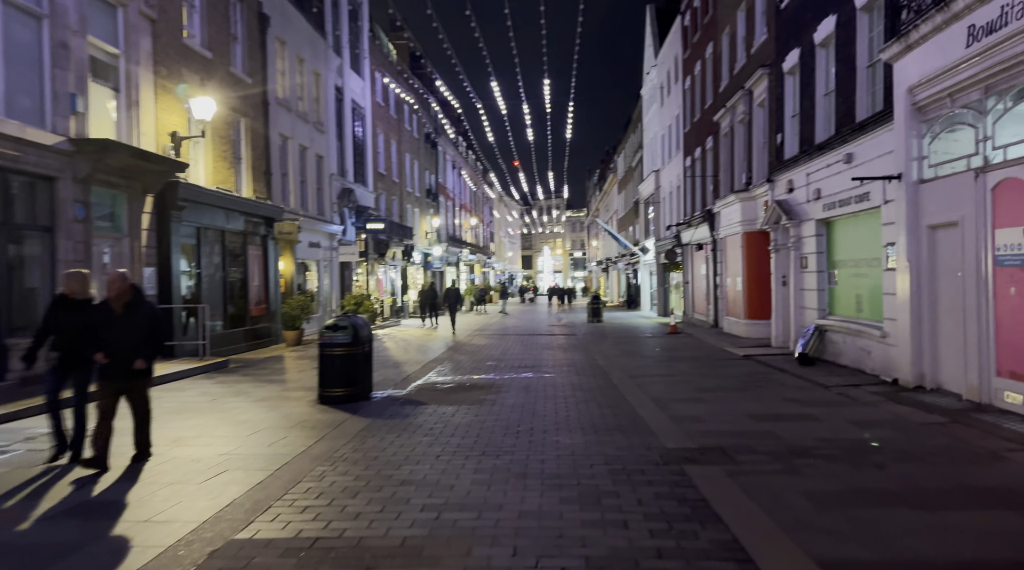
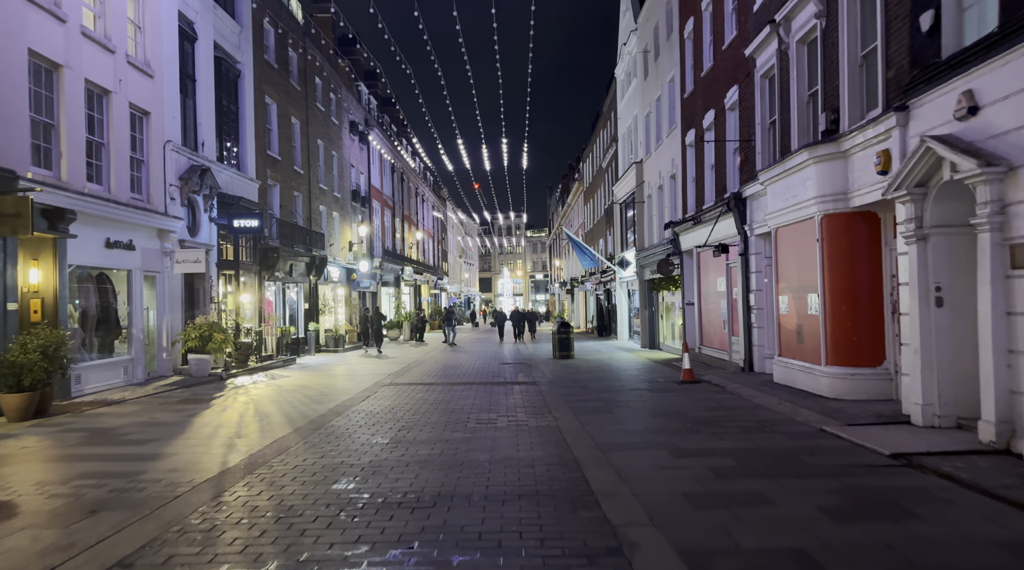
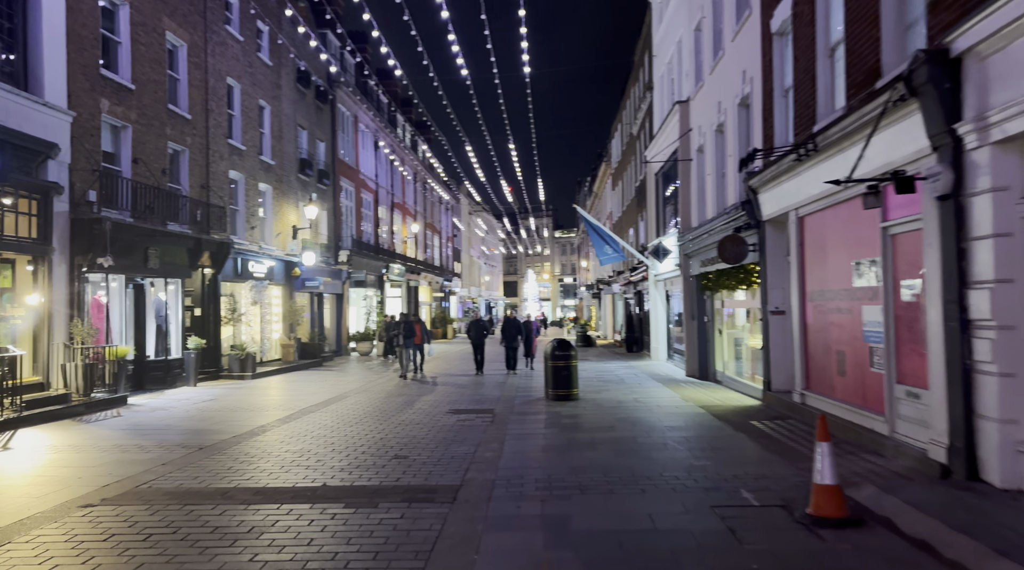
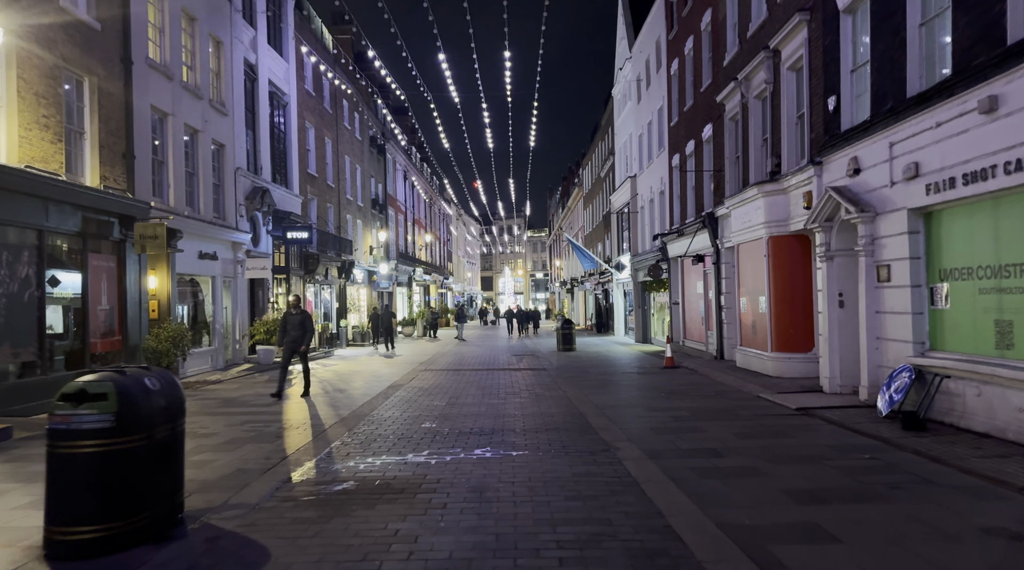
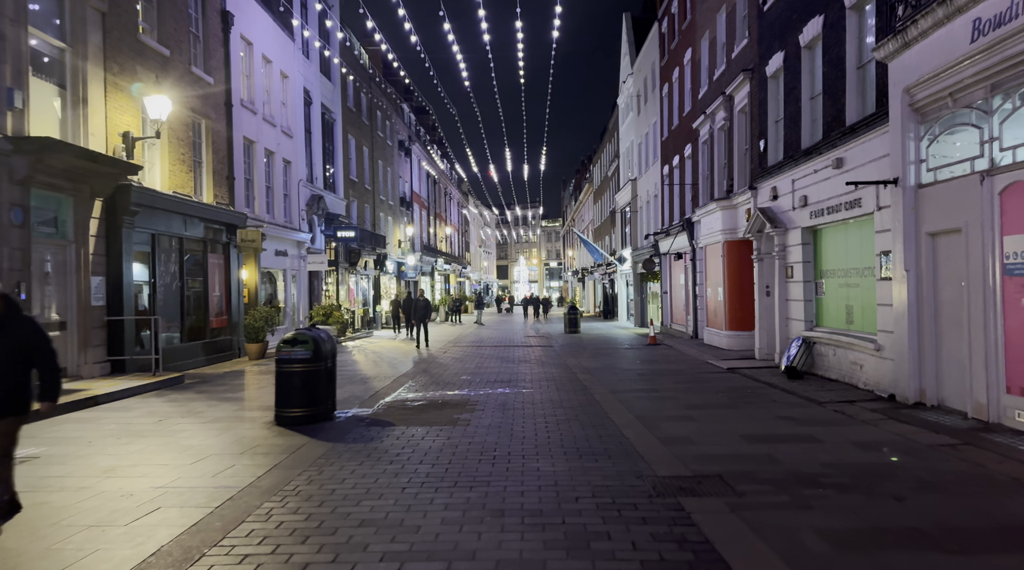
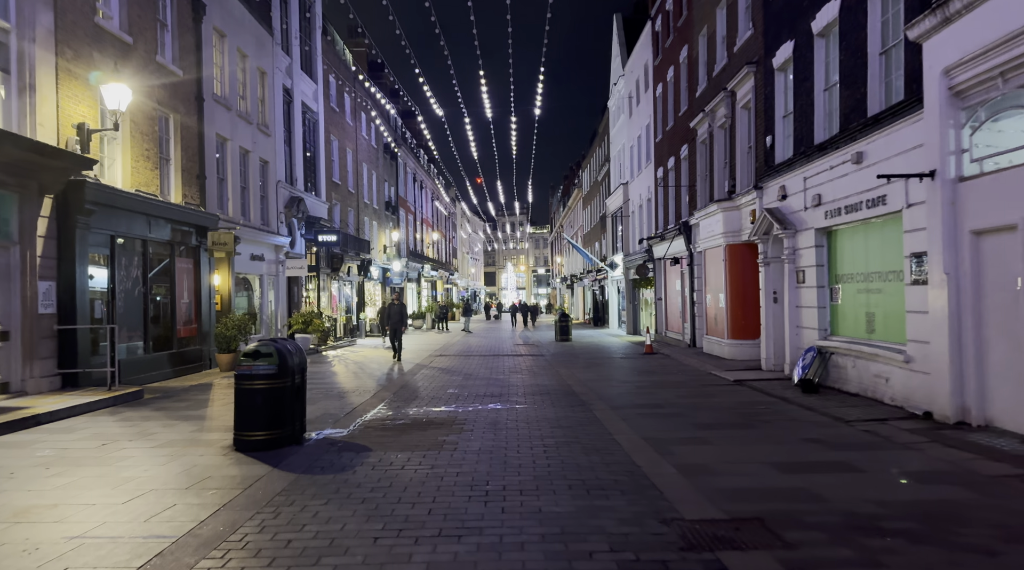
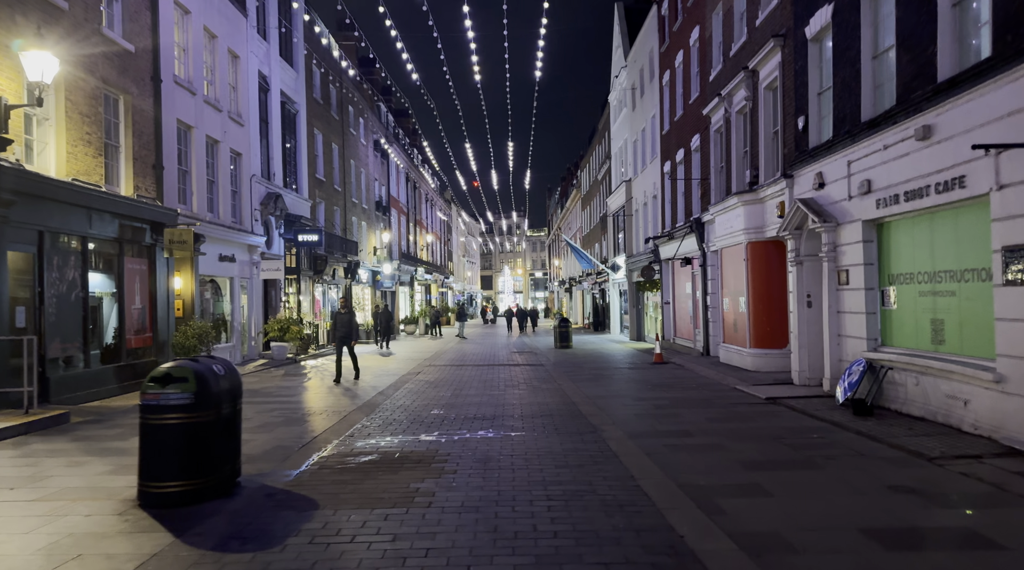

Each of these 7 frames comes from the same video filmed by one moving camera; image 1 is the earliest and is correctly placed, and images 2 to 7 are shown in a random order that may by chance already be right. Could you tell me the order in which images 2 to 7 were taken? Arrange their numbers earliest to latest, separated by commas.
5, 6, 7, 4, 2, 3
